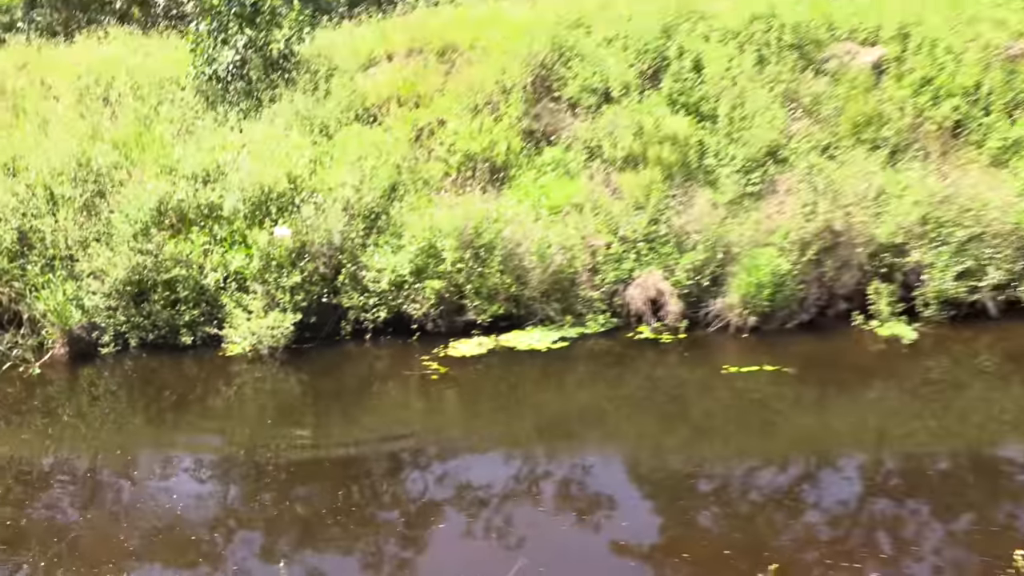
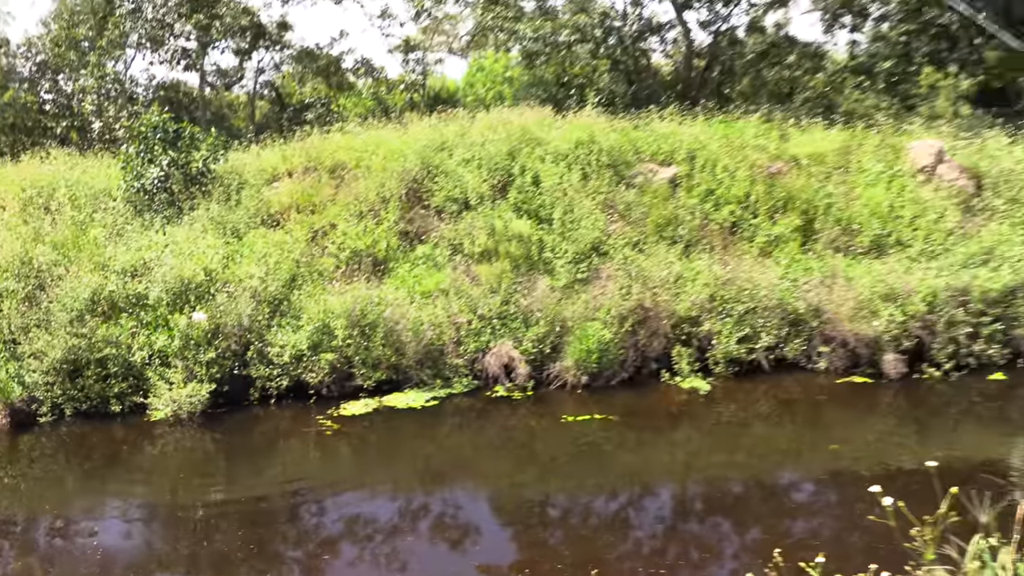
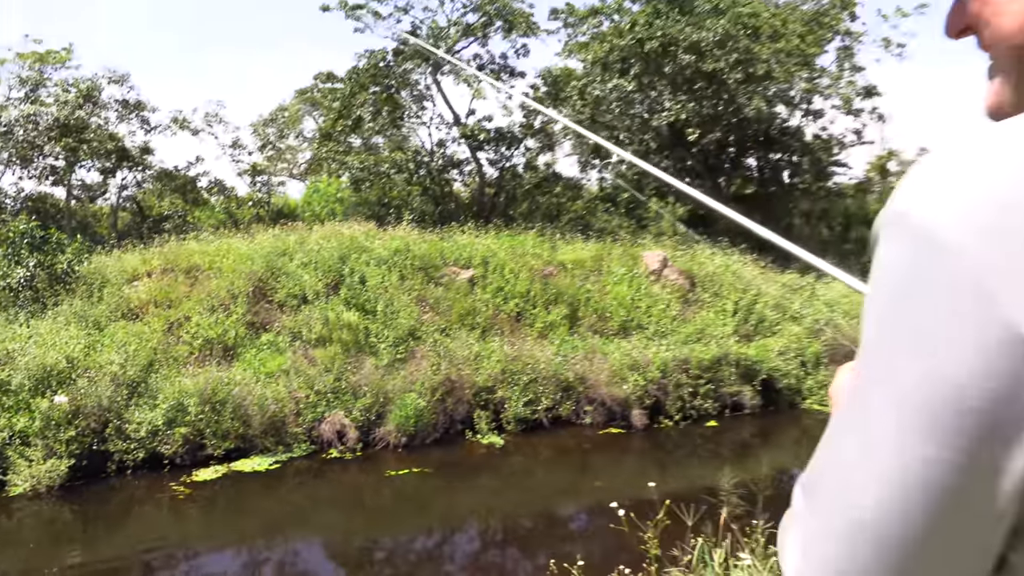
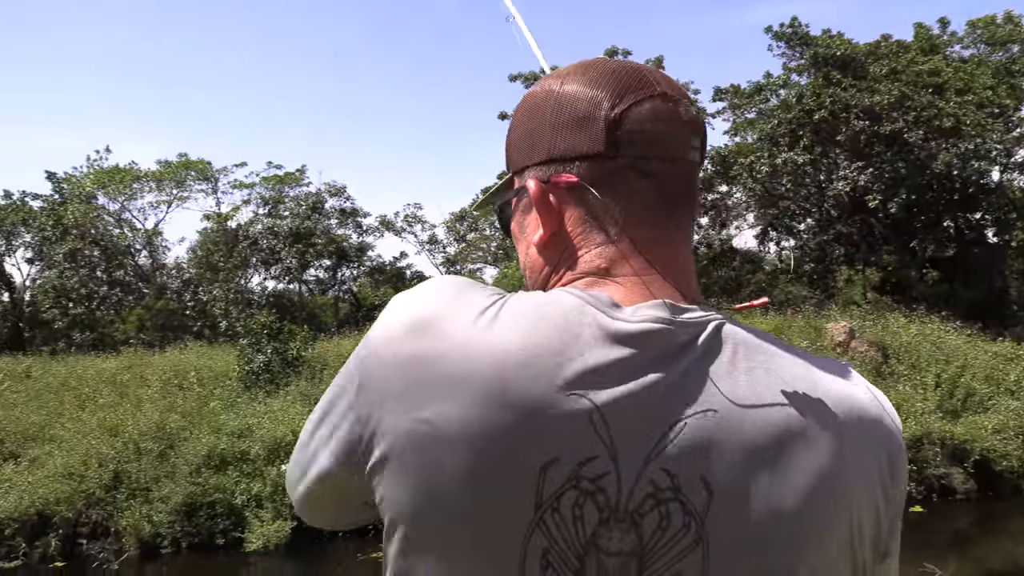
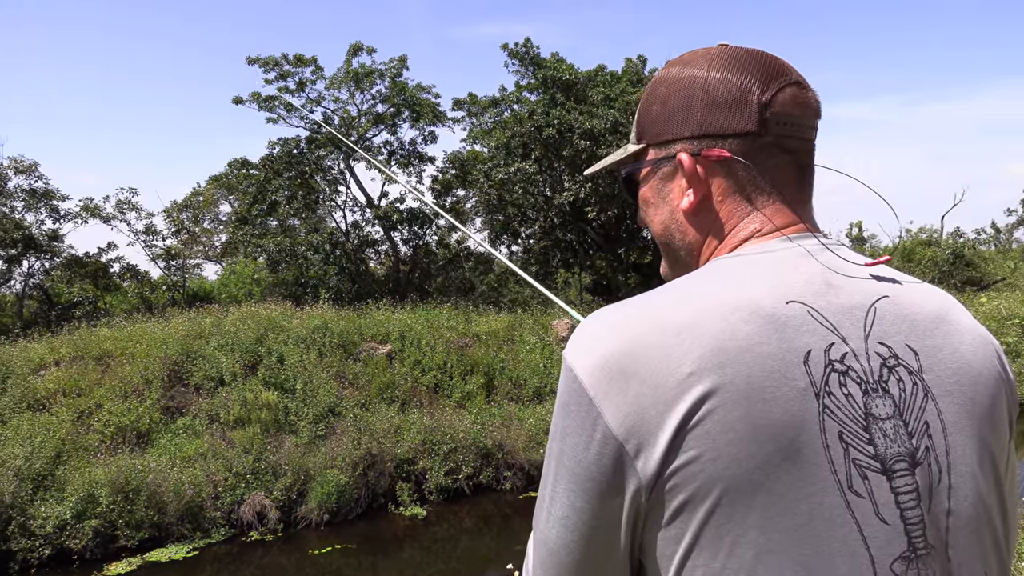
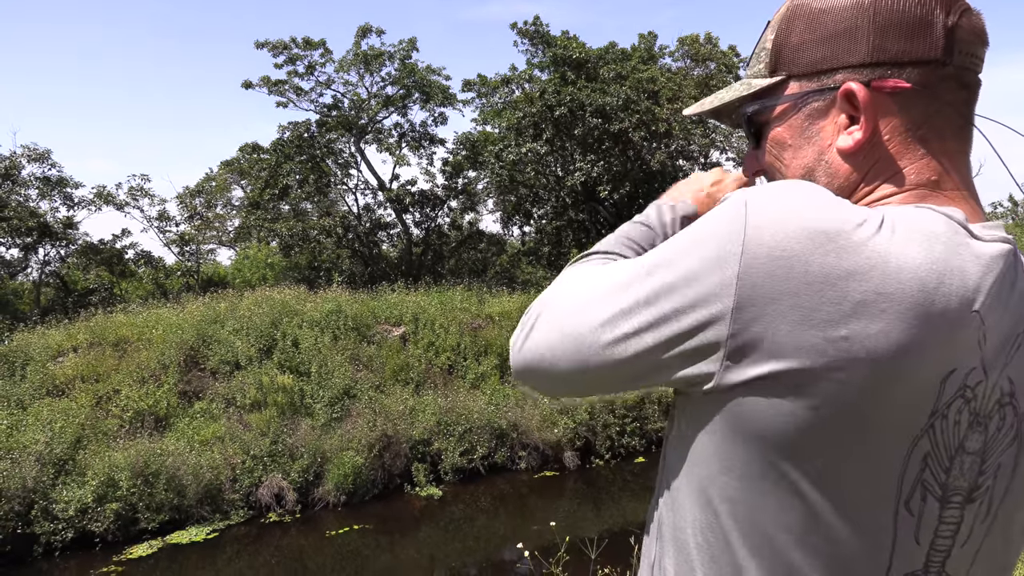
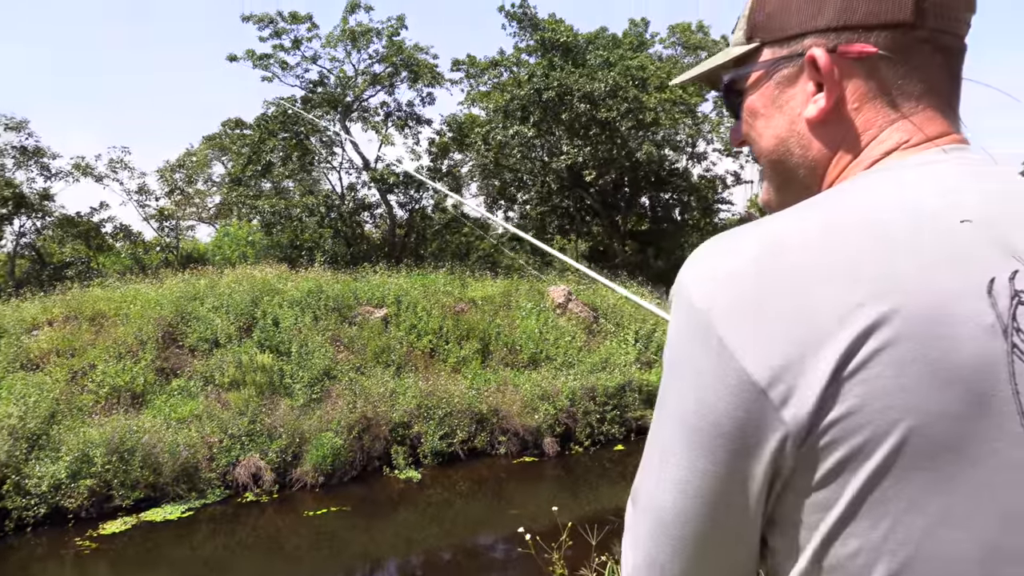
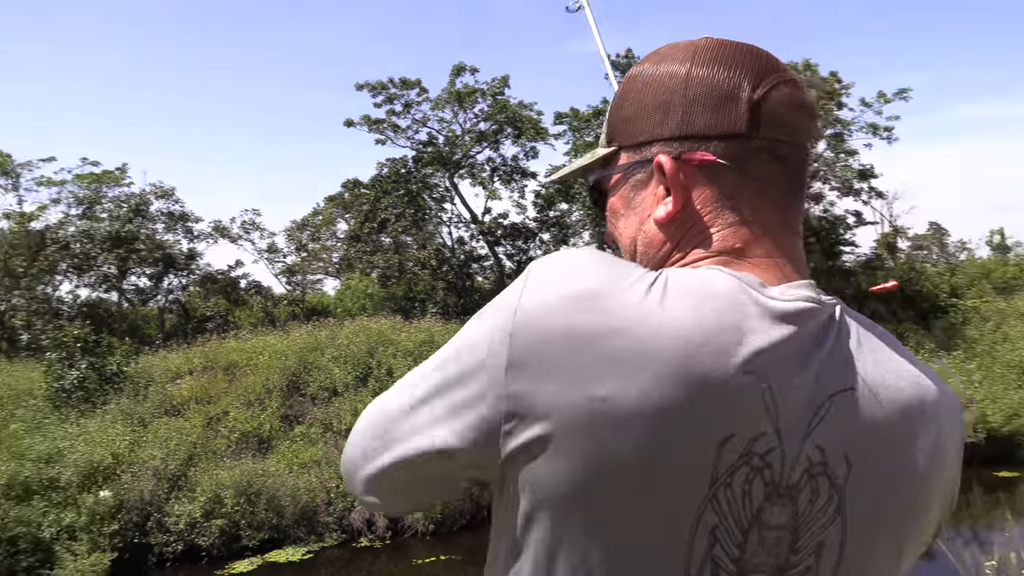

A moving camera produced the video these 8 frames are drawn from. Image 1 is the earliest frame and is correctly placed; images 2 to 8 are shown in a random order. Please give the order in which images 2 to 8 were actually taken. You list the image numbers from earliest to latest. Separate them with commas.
2, 3, 7, 5, 6, 8, 4
